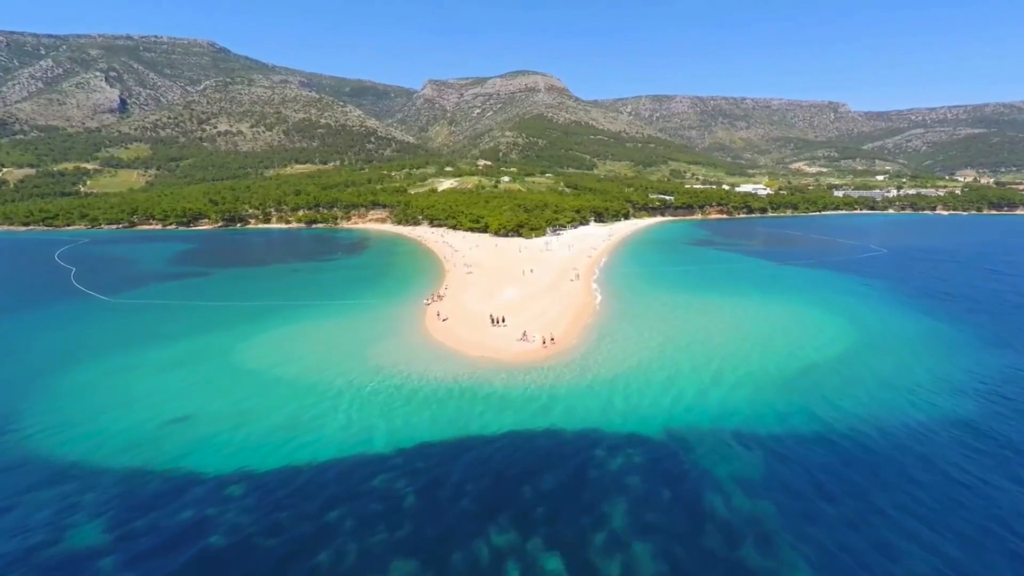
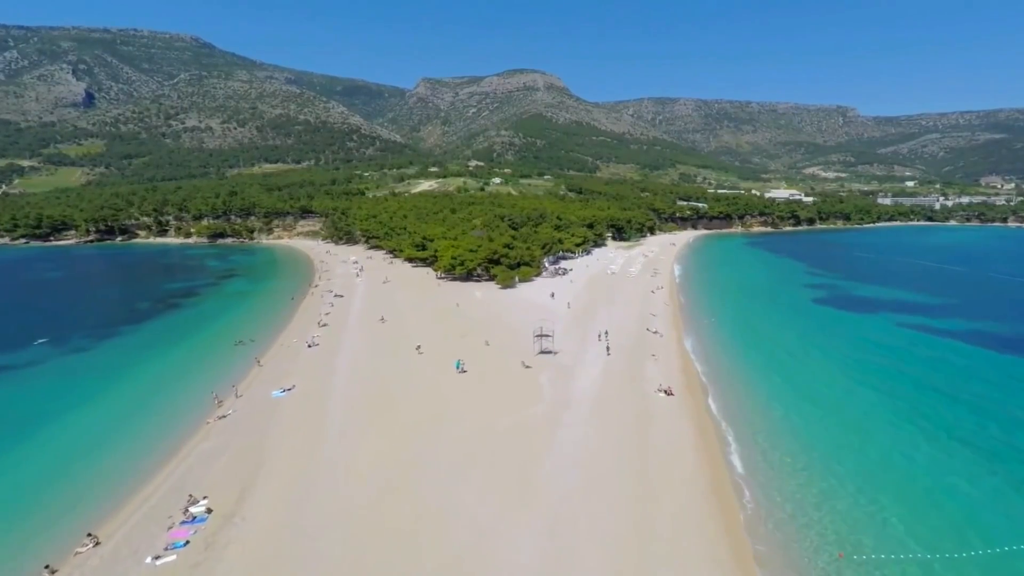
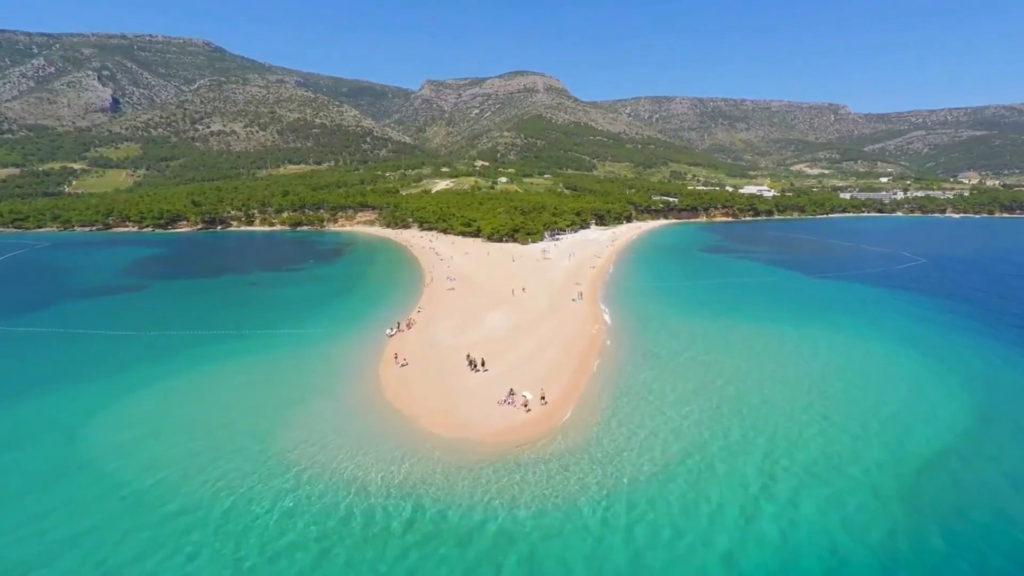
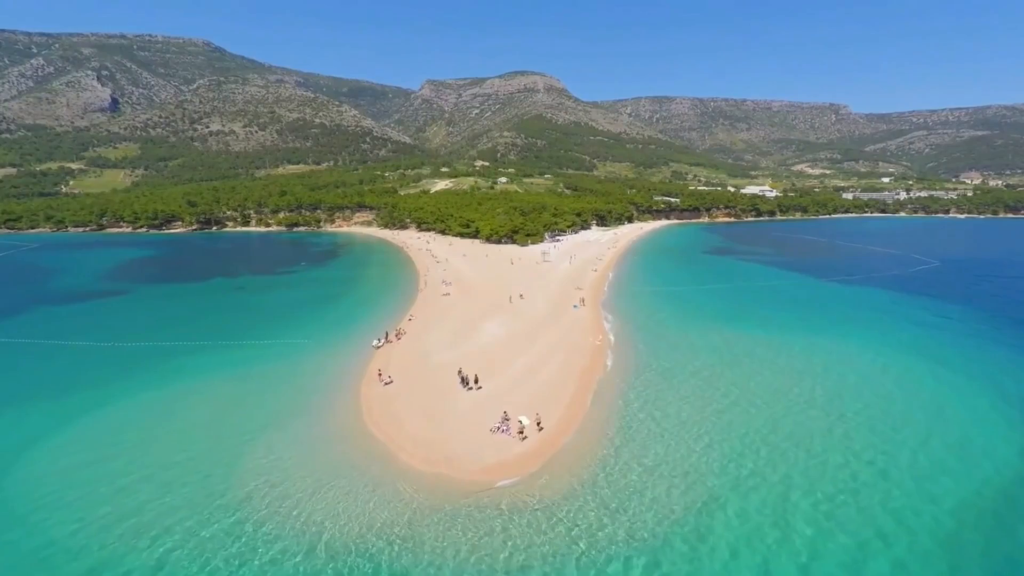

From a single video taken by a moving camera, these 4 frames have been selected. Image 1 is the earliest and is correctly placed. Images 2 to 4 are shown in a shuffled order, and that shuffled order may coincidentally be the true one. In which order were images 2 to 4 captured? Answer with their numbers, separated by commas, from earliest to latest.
3, 4, 2
